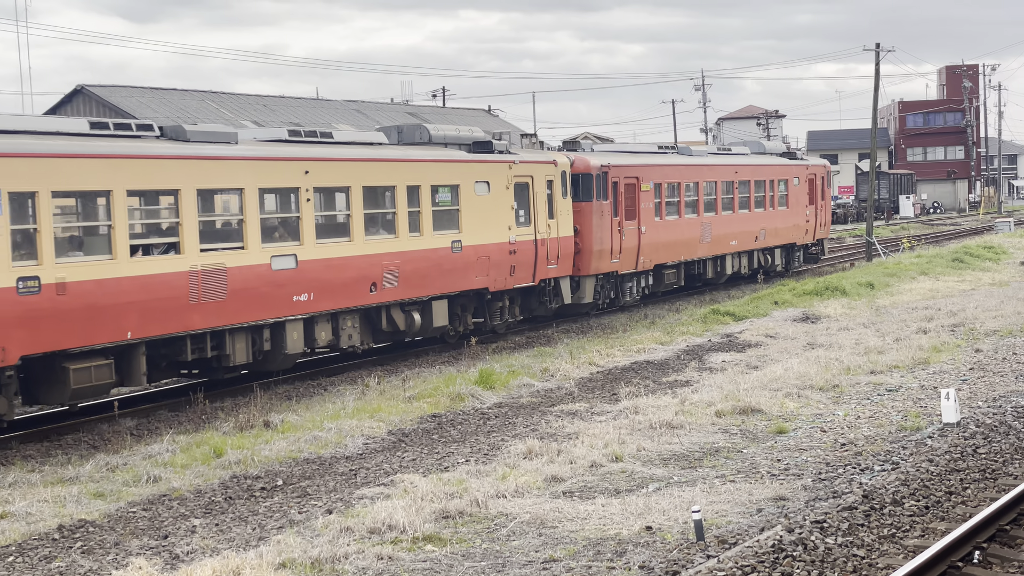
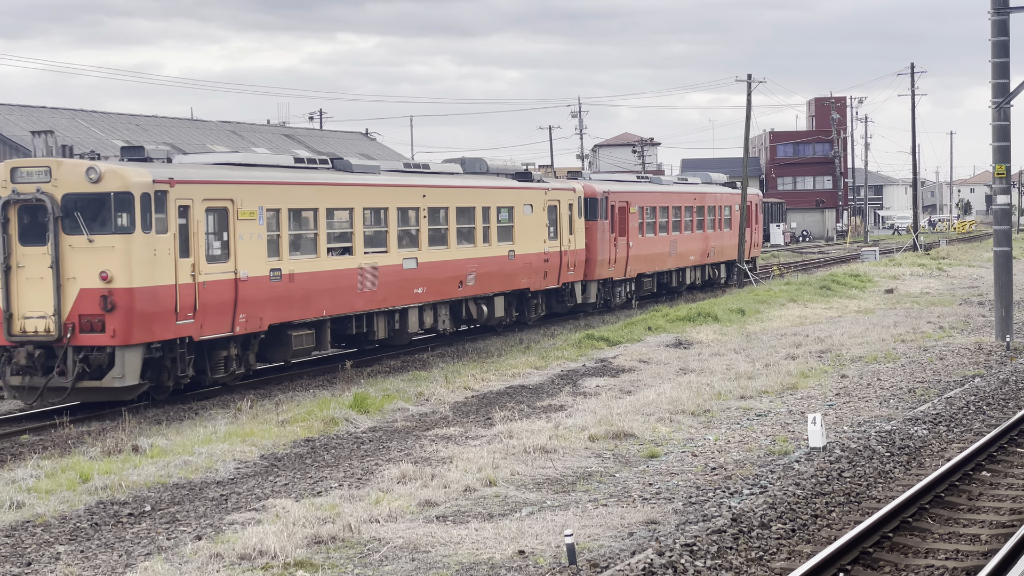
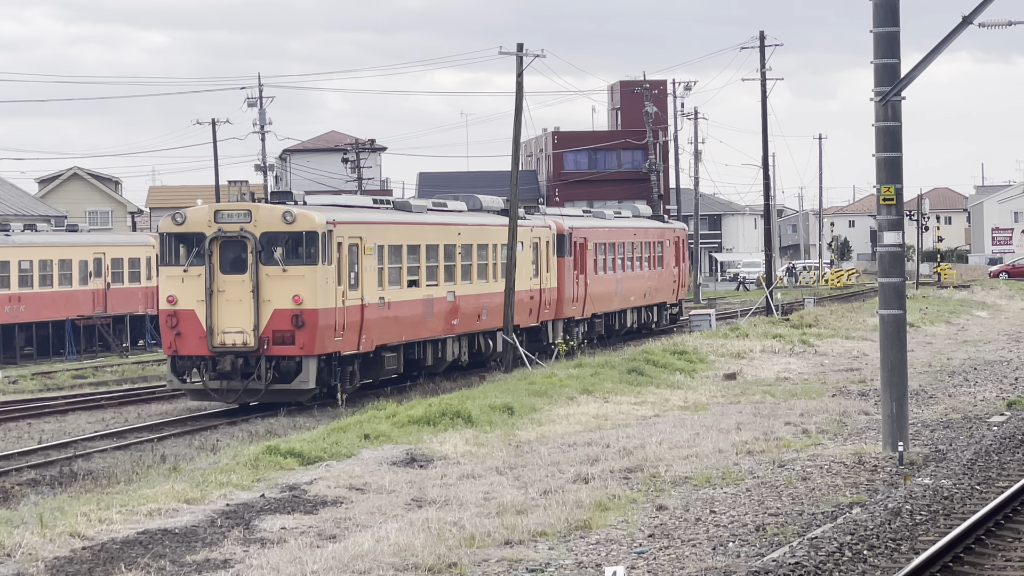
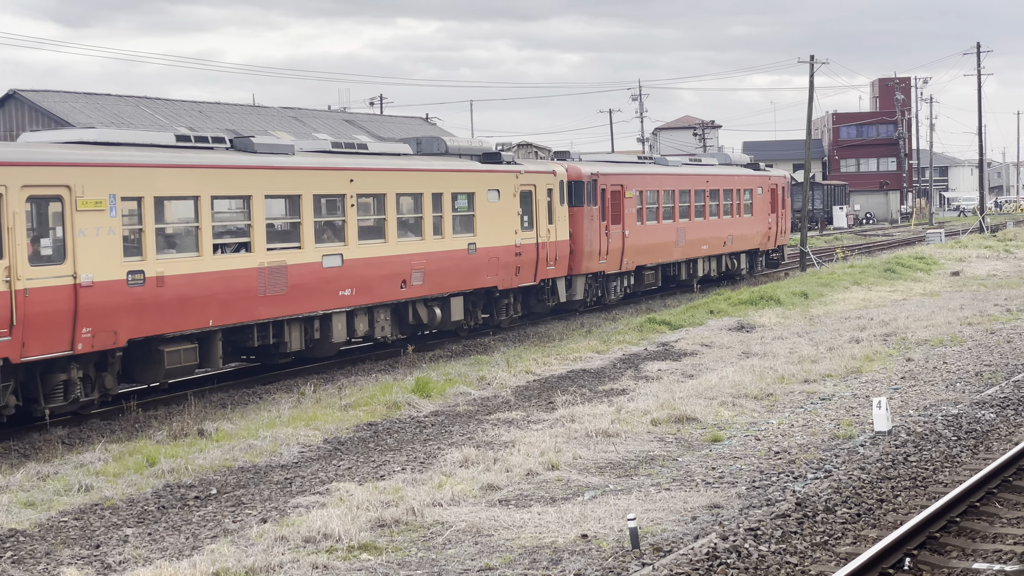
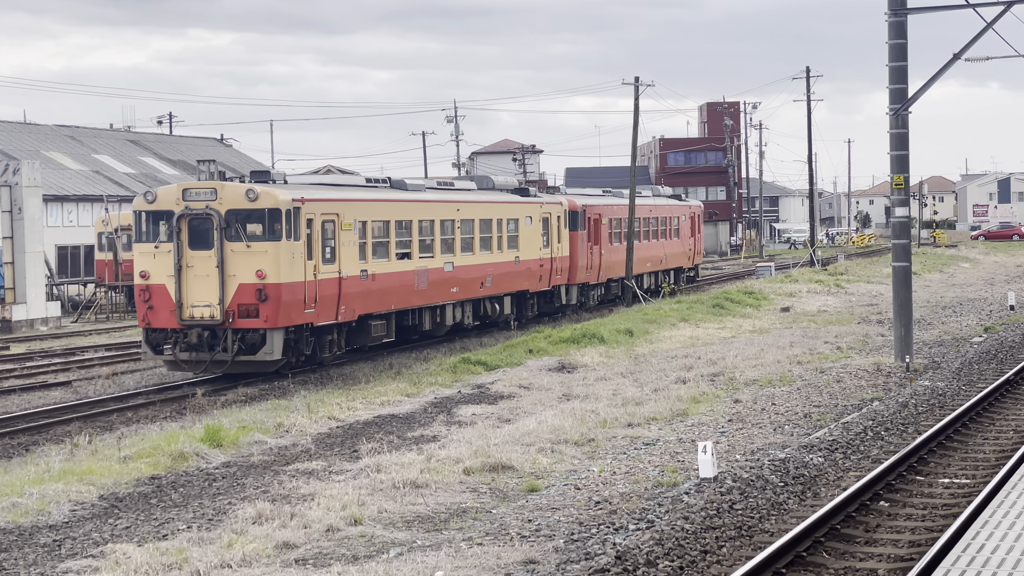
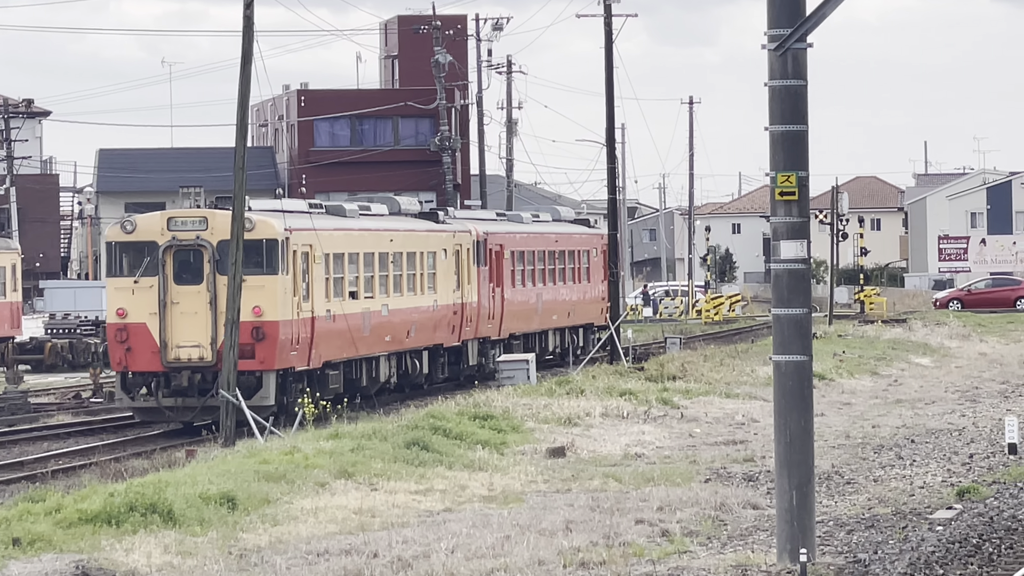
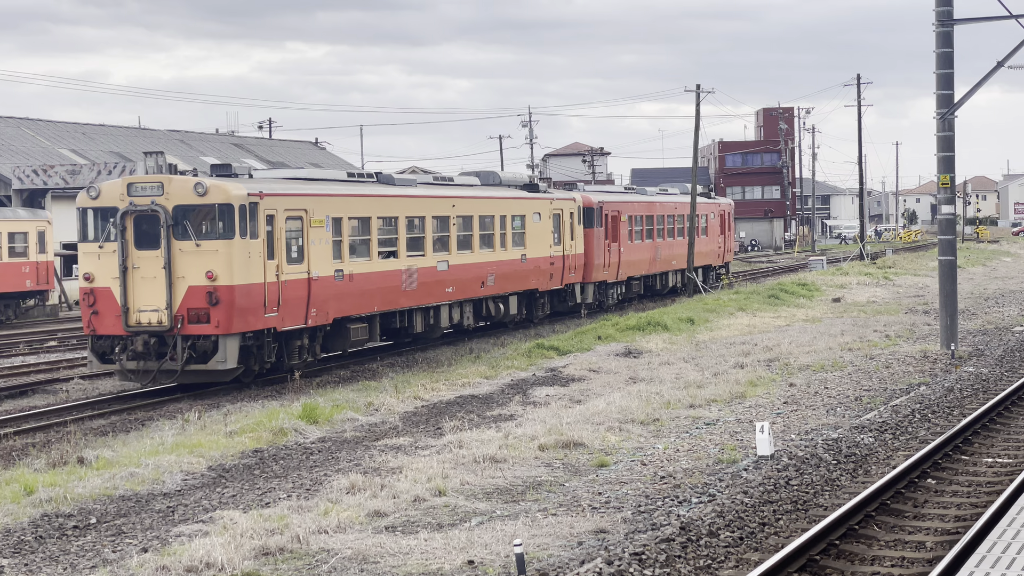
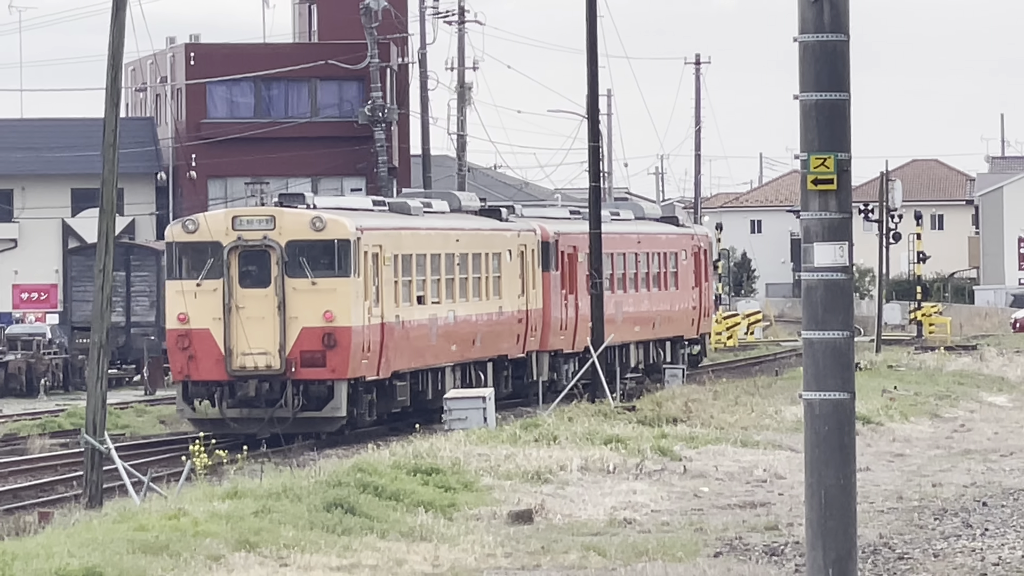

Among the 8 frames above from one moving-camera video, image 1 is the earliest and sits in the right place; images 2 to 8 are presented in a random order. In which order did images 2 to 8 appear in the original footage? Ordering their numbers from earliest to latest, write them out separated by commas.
4, 2, 7, 5, 3, 6, 8
